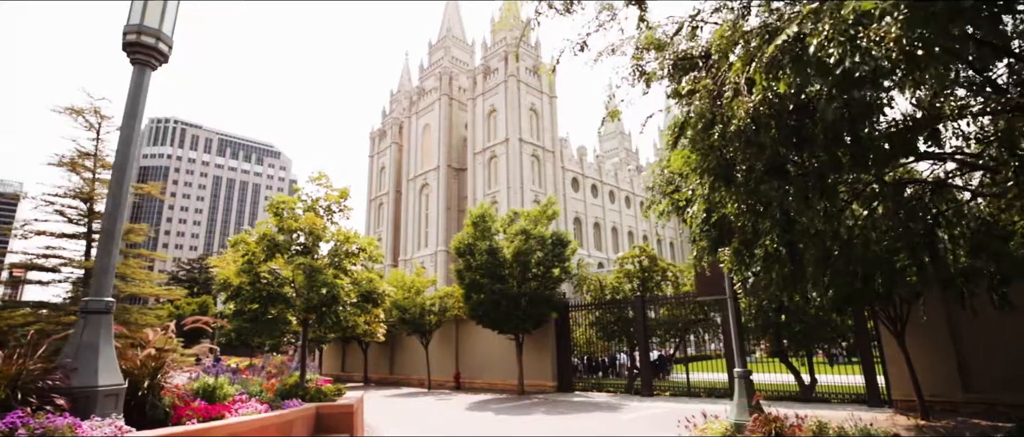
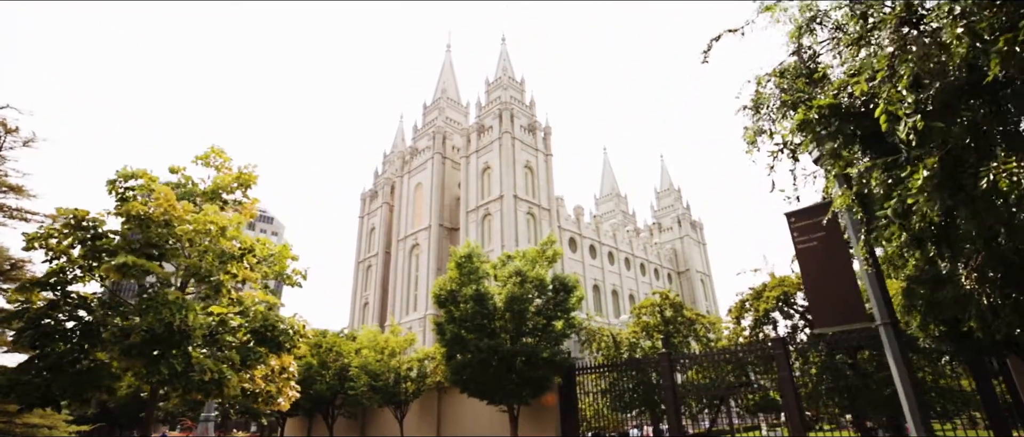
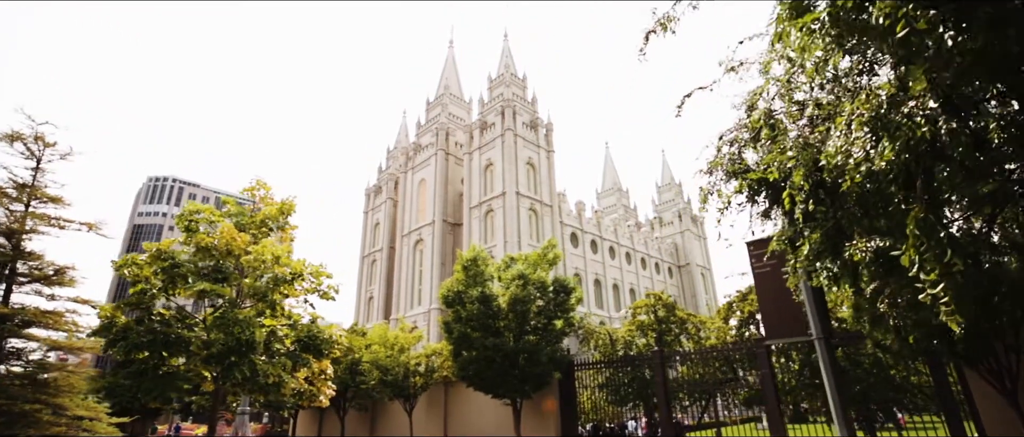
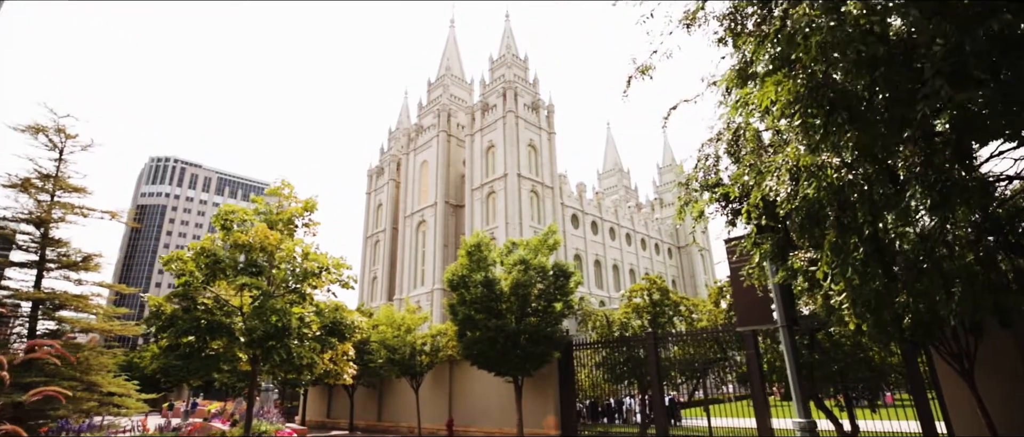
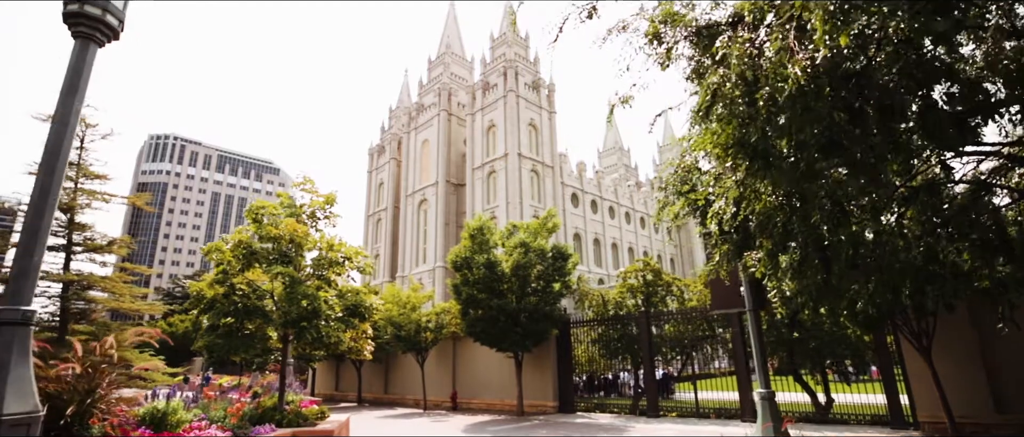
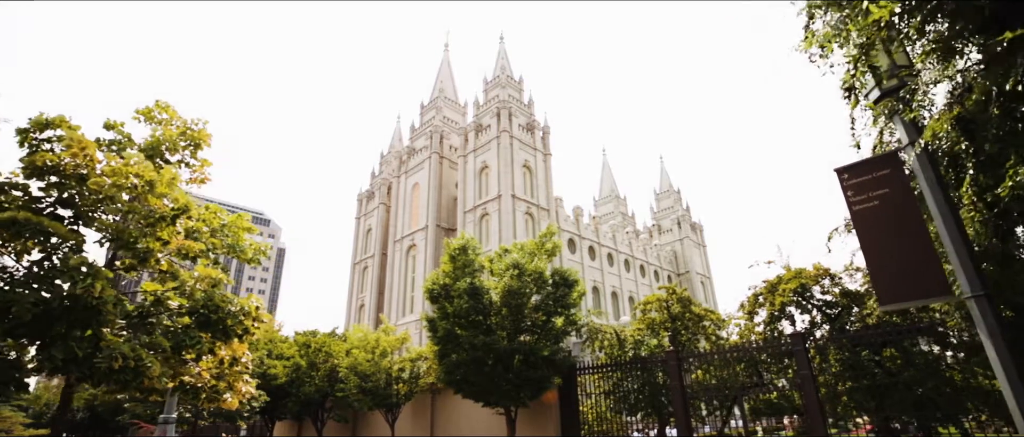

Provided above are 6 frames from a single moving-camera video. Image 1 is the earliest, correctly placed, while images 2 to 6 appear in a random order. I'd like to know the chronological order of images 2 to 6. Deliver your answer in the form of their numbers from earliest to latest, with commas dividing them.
5, 4, 3, 2, 6
